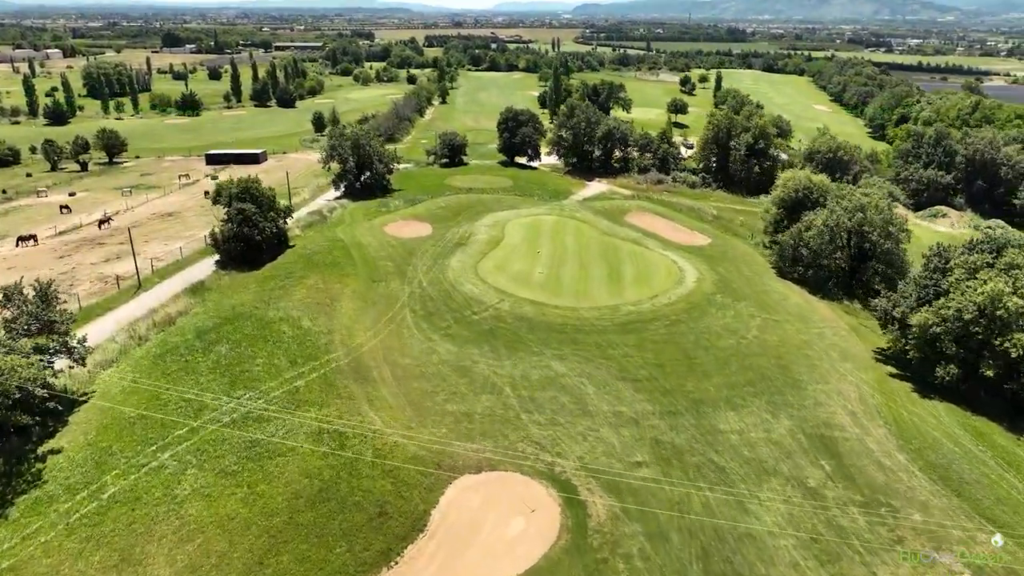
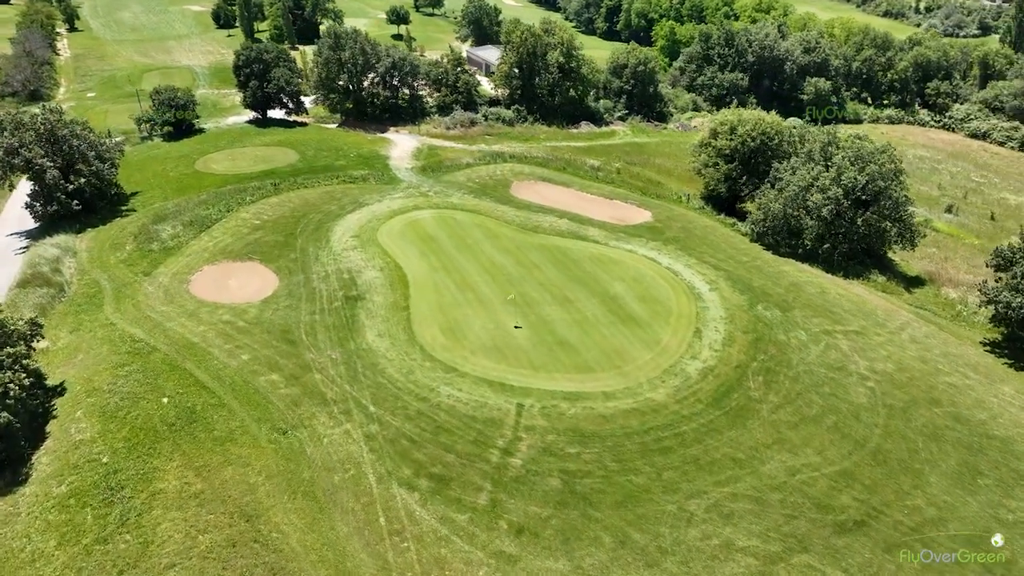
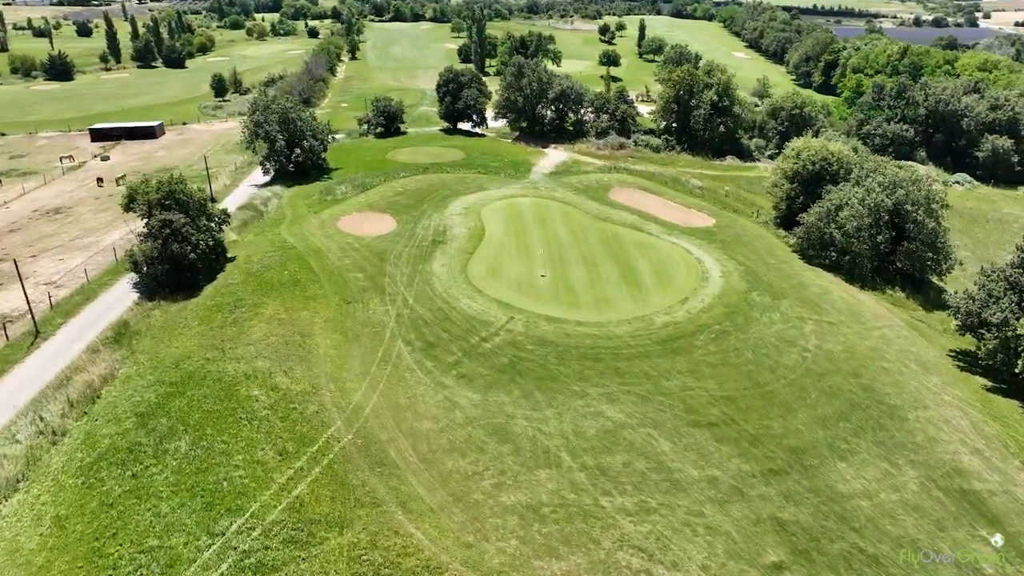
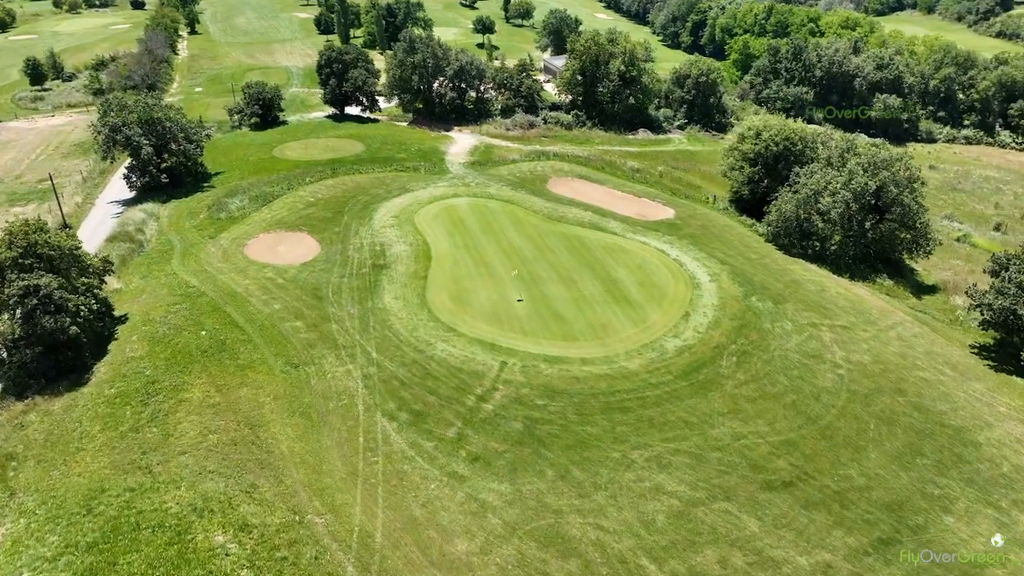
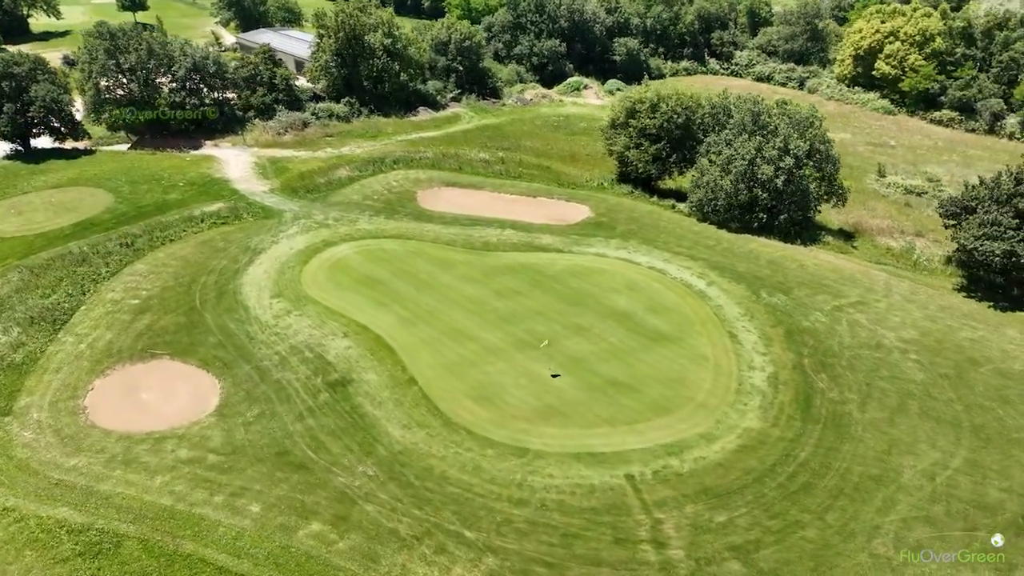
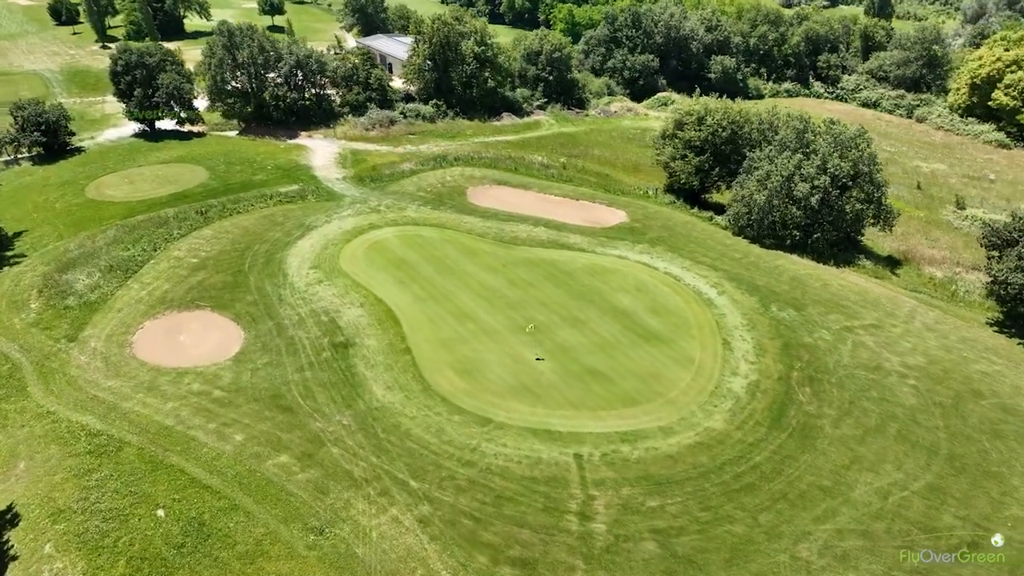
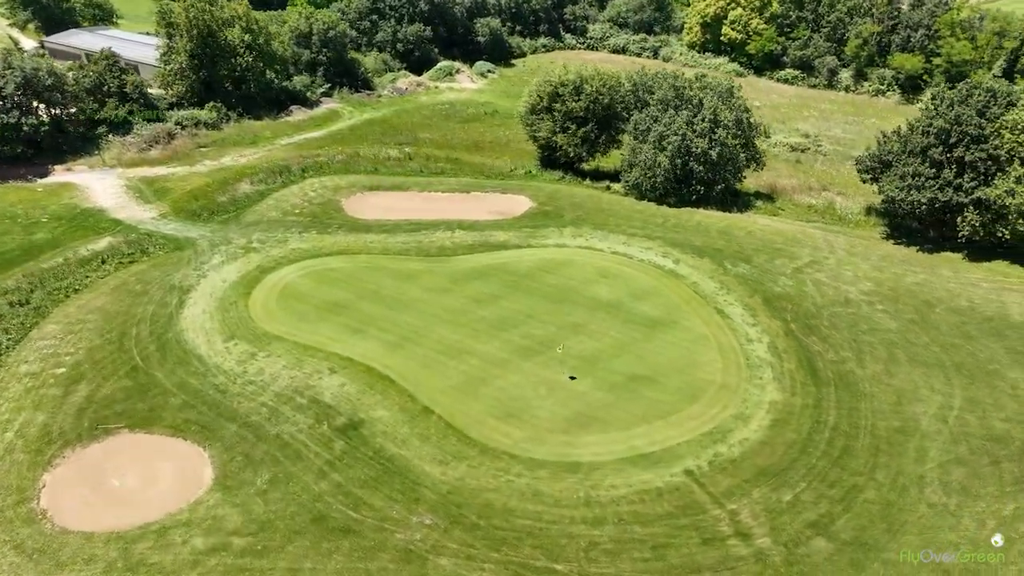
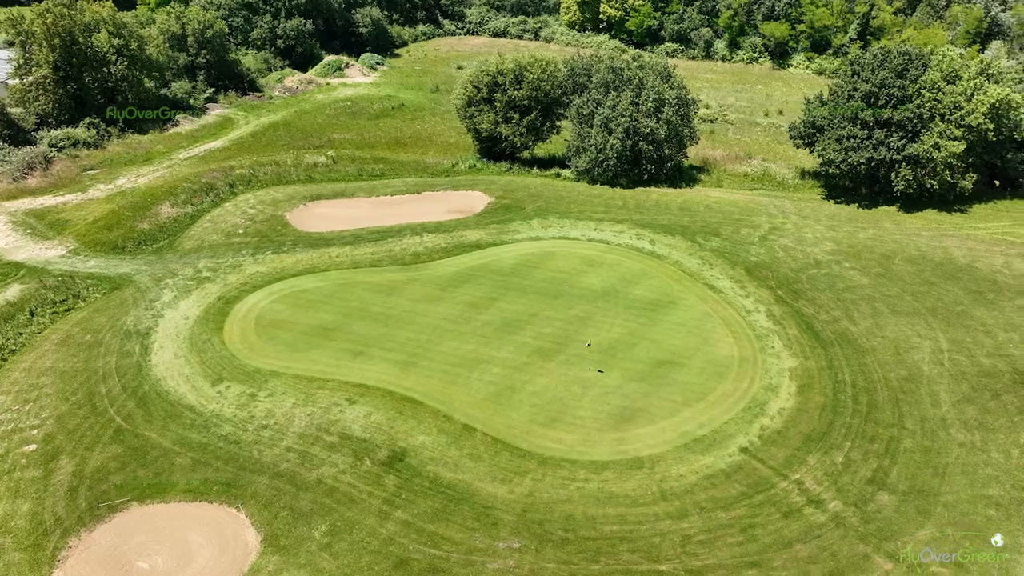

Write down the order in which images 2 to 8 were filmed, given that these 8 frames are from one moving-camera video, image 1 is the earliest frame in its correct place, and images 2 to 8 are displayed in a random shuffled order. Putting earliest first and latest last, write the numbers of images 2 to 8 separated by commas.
3, 4, 2, 6, 5, 7, 8
